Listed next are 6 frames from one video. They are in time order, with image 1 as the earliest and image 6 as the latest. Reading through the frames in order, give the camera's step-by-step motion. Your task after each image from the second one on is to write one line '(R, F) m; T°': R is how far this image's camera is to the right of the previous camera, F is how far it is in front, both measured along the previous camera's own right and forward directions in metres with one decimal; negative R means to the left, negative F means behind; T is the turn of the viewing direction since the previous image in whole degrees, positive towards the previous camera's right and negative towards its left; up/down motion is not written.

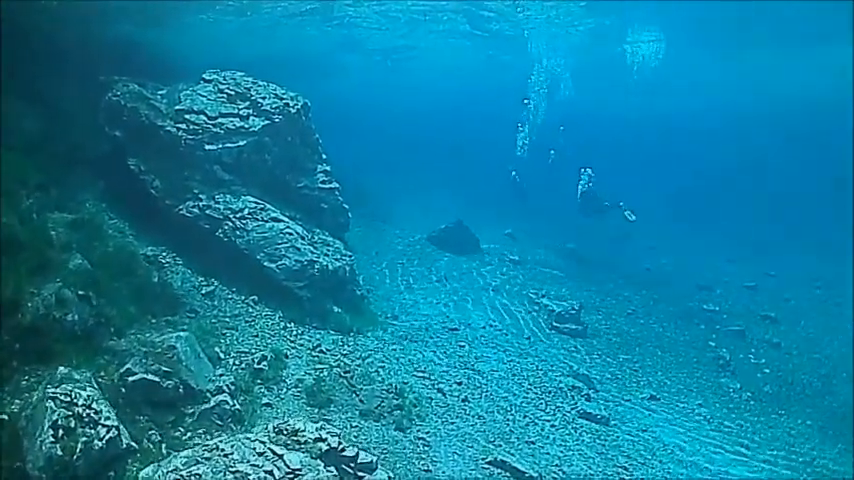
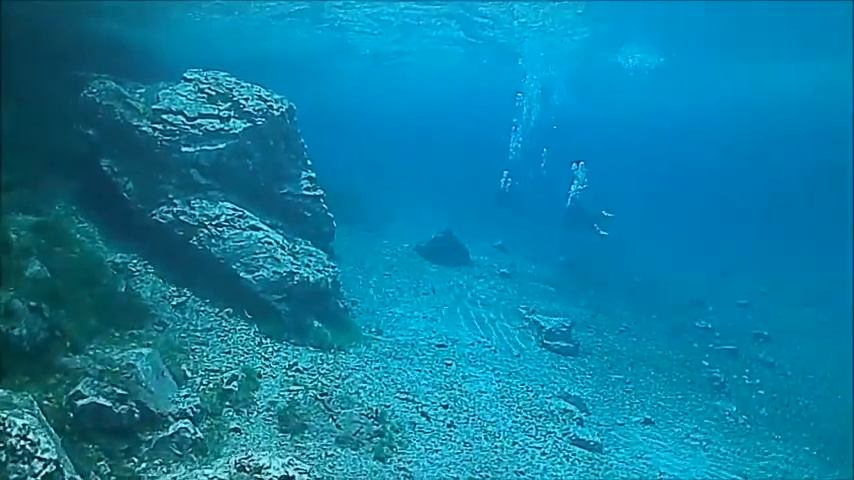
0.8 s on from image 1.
(0.0, +0.5) m; +1°
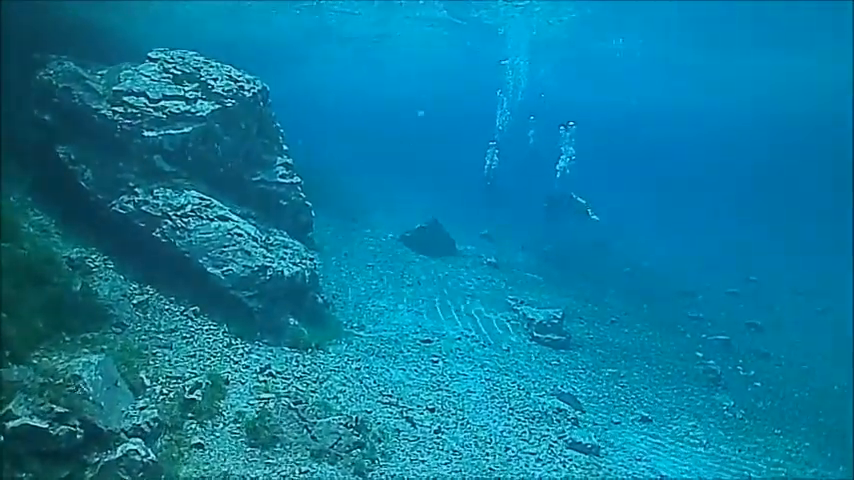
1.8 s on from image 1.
(0.0, +0.7) m; +1°
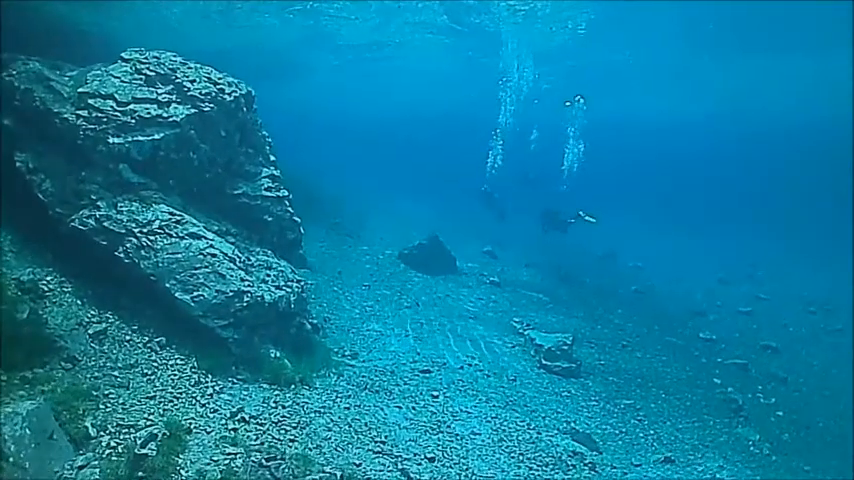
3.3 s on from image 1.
(0.0, +1.0) m; 0°
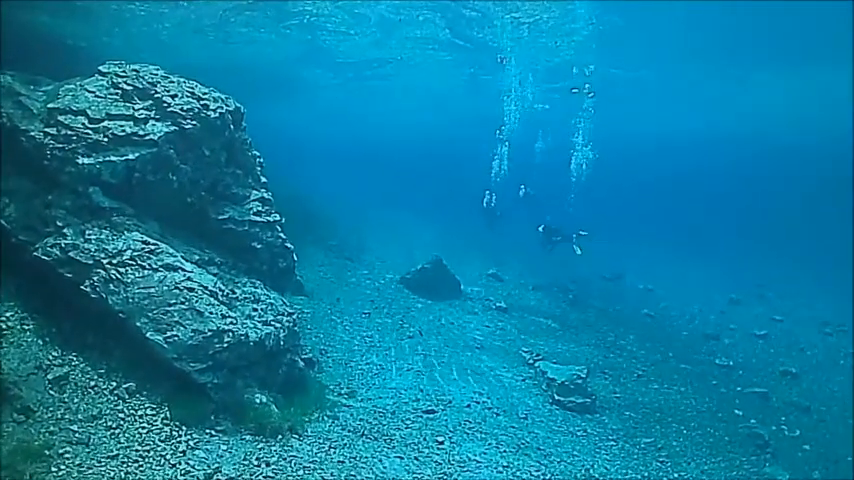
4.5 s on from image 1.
(0.0, +0.8) m; 0°
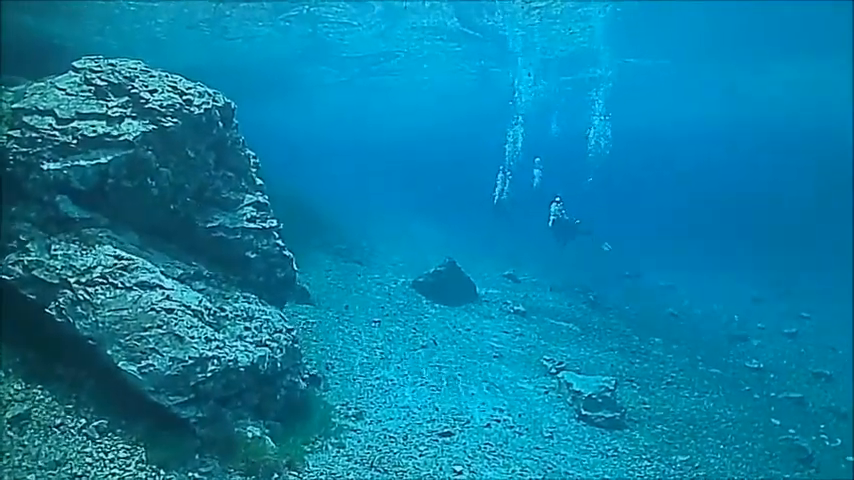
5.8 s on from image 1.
(0.0, +0.9) m; -1°
